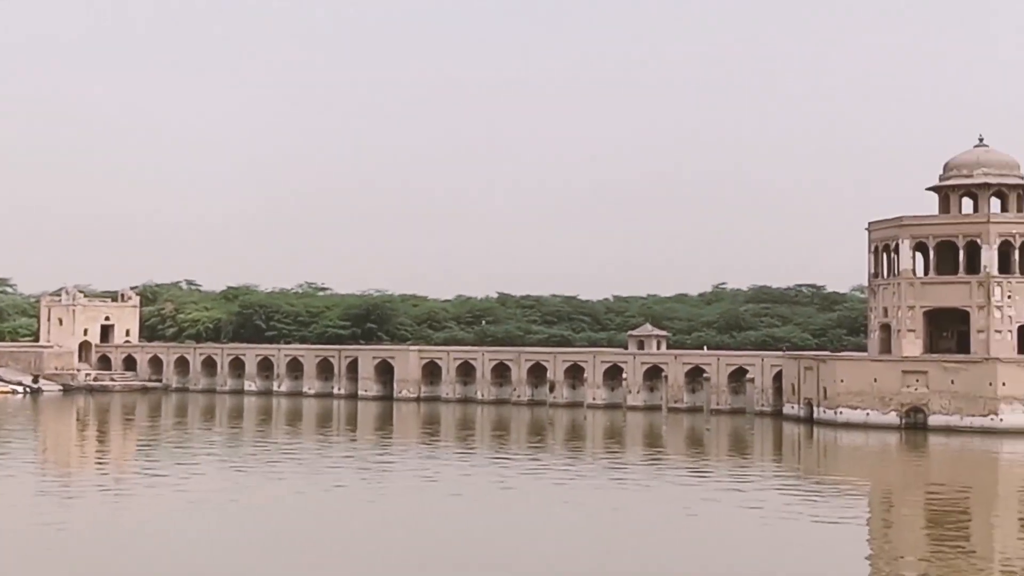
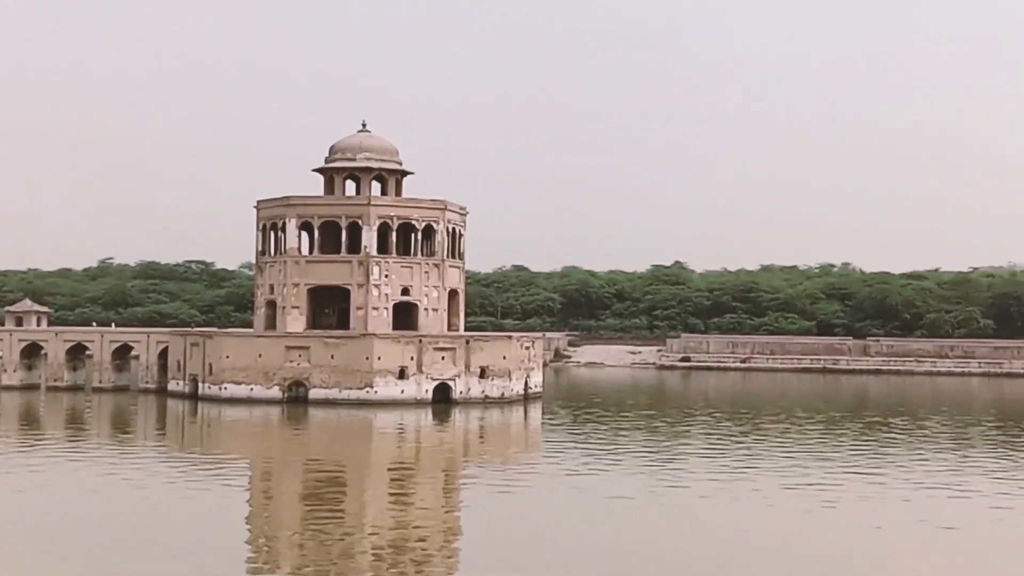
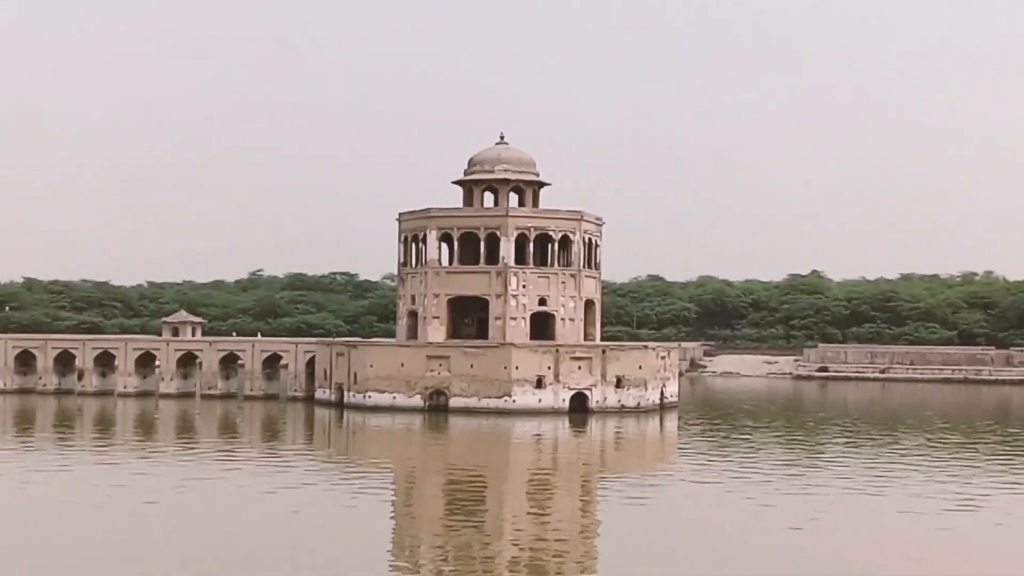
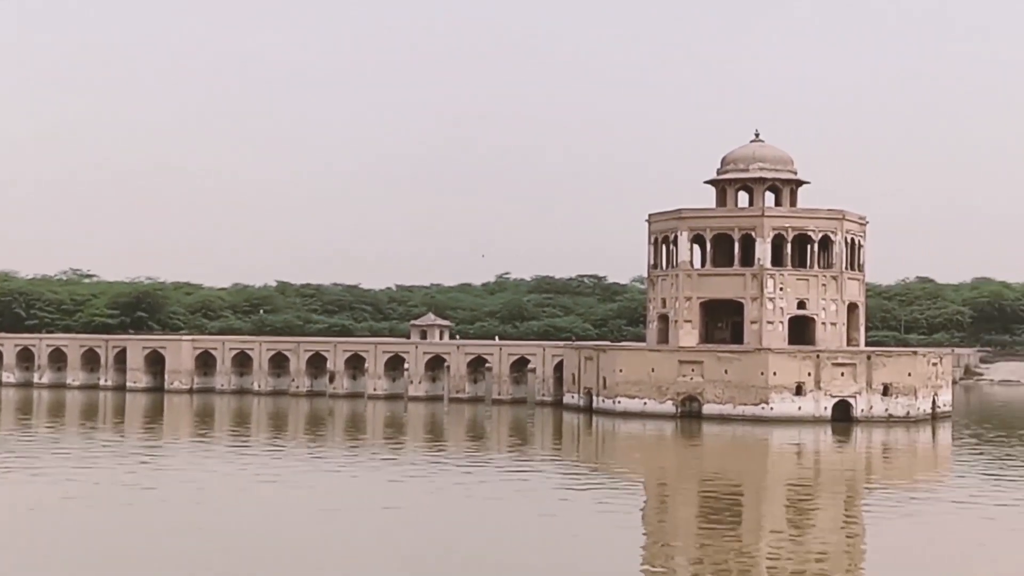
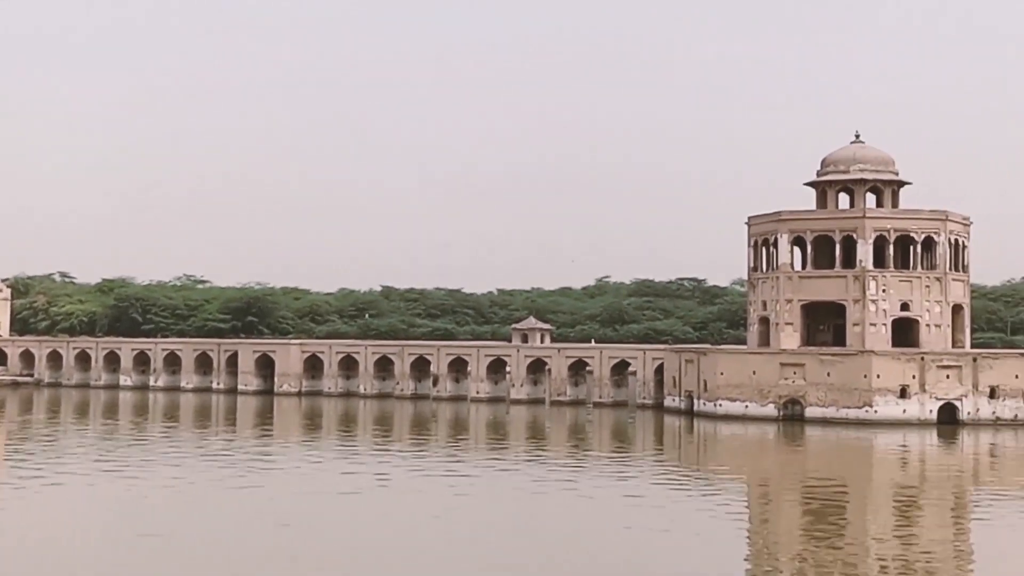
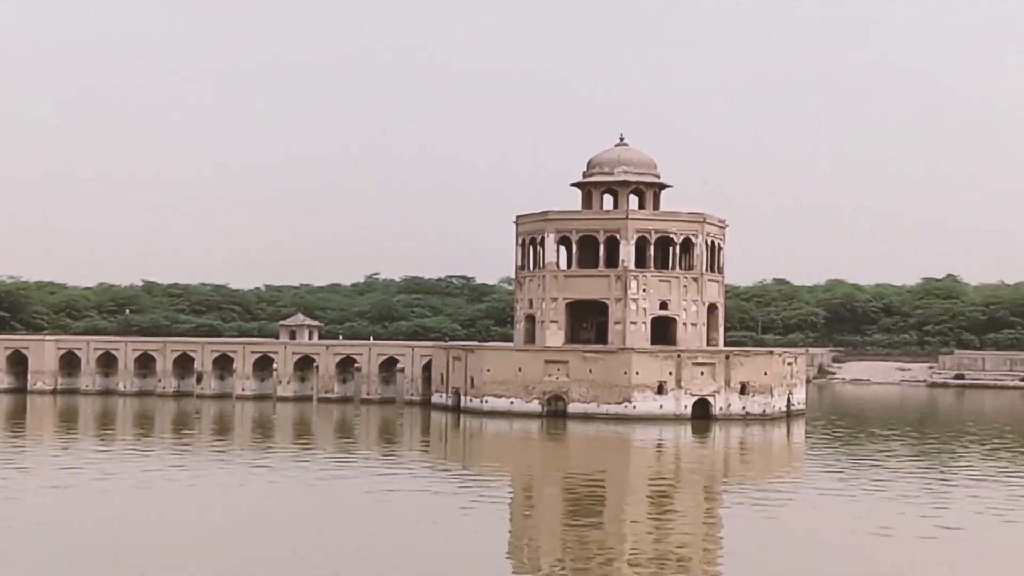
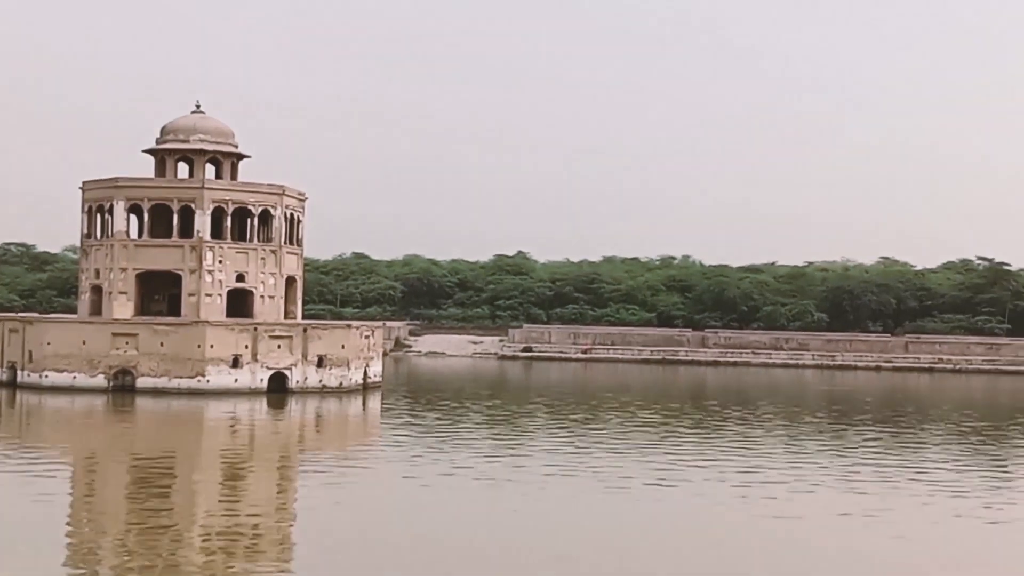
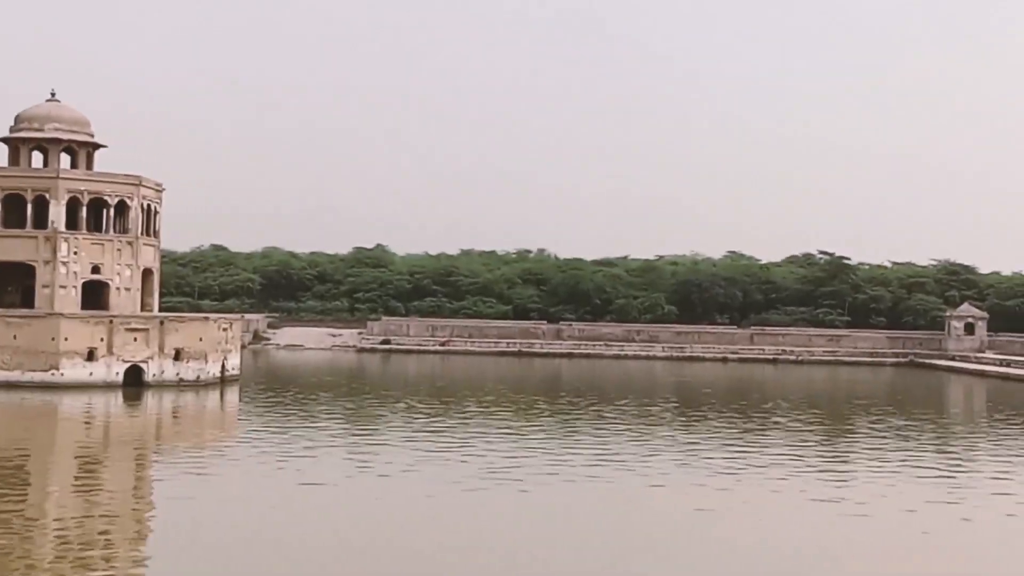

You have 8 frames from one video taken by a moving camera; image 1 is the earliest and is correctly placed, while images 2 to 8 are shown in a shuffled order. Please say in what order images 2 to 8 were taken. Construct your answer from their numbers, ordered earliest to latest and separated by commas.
5, 4, 6, 3, 2, 7, 8
